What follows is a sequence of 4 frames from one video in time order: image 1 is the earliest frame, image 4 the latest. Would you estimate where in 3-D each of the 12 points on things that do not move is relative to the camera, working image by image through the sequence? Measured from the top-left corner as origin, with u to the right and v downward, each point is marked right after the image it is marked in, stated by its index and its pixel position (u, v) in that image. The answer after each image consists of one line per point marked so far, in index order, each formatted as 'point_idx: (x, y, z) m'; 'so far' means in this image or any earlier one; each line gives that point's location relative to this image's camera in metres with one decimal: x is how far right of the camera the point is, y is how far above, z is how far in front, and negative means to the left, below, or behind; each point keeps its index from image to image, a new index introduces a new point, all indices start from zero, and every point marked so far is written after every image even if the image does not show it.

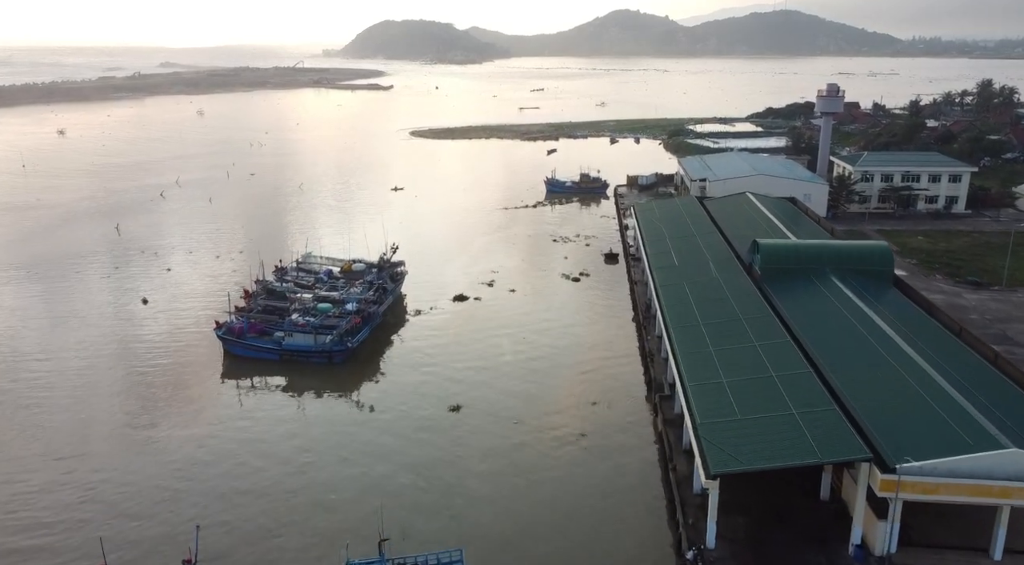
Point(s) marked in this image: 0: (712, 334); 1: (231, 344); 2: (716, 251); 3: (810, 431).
0: (+4.0, -1.1, +14.5) m
1: (-6.7, -1.5, +17.3) m
2: (+5.6, +0.9, +19.8) m
3: (+4.4, -2.2, +10.7) m
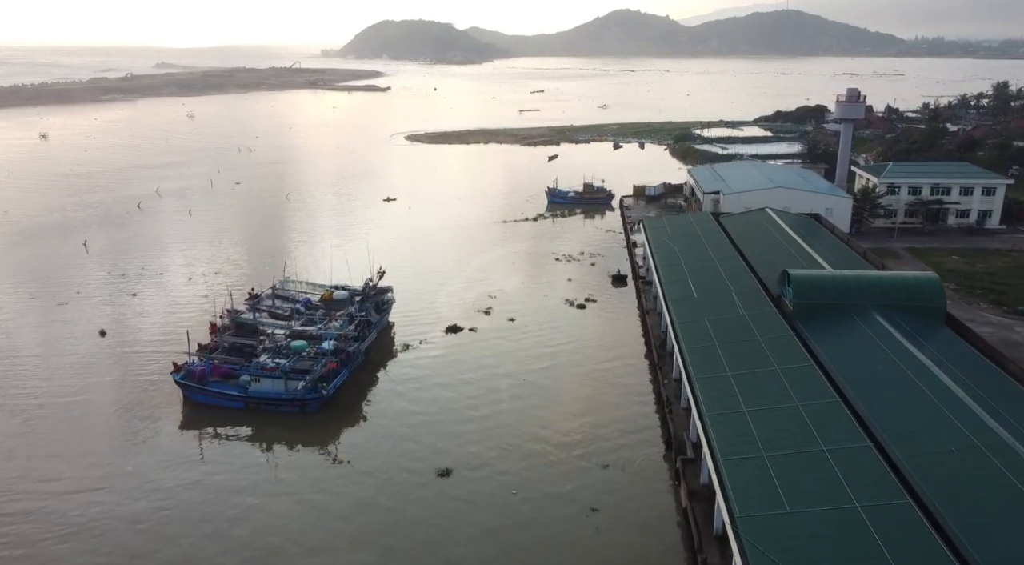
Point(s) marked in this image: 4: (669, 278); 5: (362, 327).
0: (+4.0, -1.9, +12.4) m
1: (-6.8, -2.3, +15.2) m
2: (+5.5, +0.1, +17.7) m
3: (+4.4, -3.0, +8.6) m
4: (+4.1, +0.1, +19.0) m
5: (-3.6, -1.1, +17.5) m
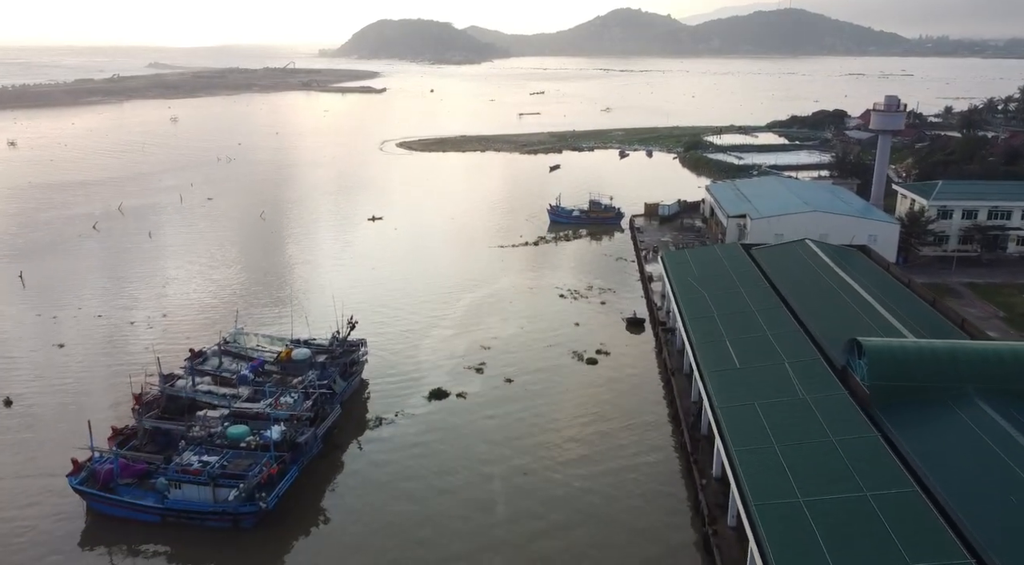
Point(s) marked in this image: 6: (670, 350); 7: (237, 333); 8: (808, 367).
0: (+3.9, -3.1, +9.0) m
1: (-6.8, -3.5, +11.8) m
2: (+5.5, -1.2, +14.3) m
3: (+4.3, -4.2, +5.2) m
4: (+4.0, -1.1, +15.6) m
5: (-3.7, -2.3, +14.1) m
6: (+3.8, -1.6, +17.5) m
7: (-6.6, -1.2, +17.4) m
8: (+5.4, -1.5, +13.2) m
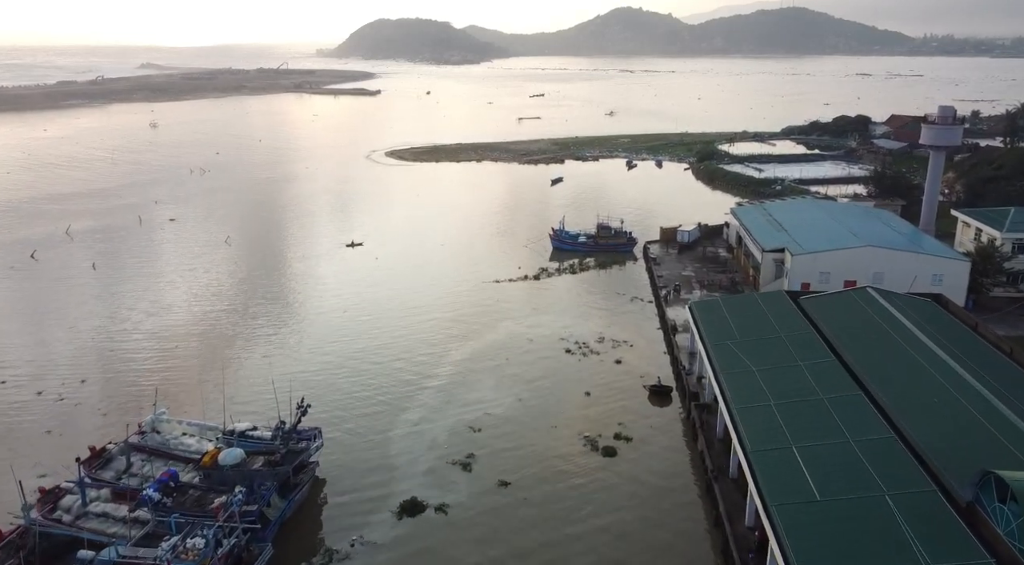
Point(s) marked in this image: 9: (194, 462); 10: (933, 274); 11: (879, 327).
0: (+3.8, -4.4, +5.3) m
1: (-6.9, -4.9, +8.1) m
2: (+5.4, -2.5, +10.6) m
3: (+4.2, -5.6, +1.4) m
4: (+3.9, -2.4, +11.9) m
5: (-3.8, -3.7, +10.3) m
6: (+3.7, -2.9, +13.8) m
7: (-6.7, -2.5, +13.6) m
8: (+5.3, -2.9, +9.4) m
9: (-5.5, -3.0, +12.5) m
10: (+11.2, +0.2, +19.2) m
11: (+7.6, -1.1, +14.8) m
